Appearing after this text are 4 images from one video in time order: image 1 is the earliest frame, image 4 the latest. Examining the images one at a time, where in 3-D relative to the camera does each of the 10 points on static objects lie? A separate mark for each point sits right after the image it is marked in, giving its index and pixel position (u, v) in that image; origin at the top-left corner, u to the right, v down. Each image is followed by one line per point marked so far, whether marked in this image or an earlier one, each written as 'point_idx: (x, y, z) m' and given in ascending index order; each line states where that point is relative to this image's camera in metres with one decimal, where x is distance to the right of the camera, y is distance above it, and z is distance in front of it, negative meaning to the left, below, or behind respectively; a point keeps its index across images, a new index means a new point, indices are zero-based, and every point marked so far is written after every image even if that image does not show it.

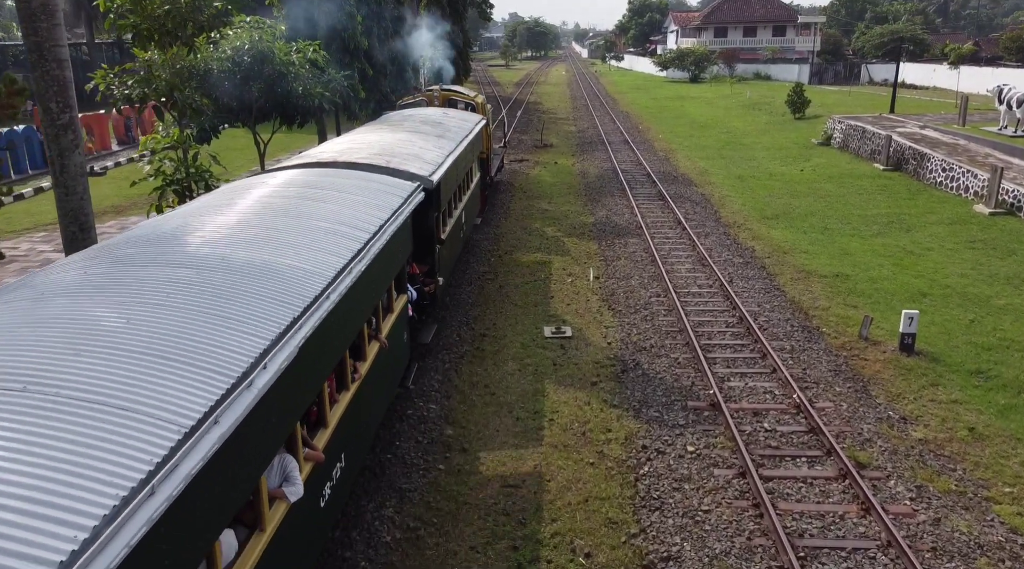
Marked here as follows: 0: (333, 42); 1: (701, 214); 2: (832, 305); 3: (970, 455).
0: (-3.3, +4.5, +15.7) m
1: (+4.1, +1.5, +18.2) m
2: (+4.6, -0.3, +12.1) m
3: (+4.1, -1.5, +7.7) m
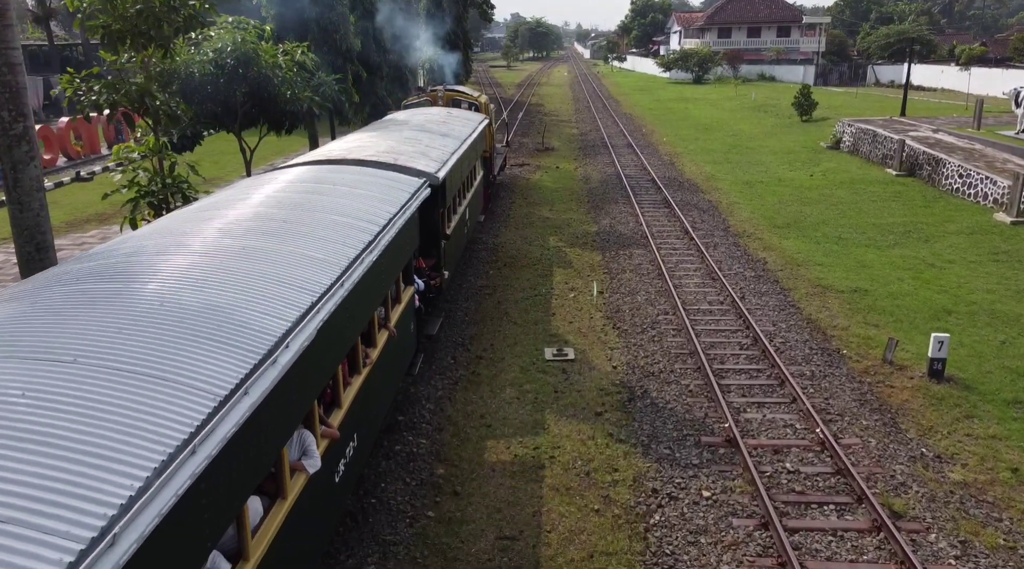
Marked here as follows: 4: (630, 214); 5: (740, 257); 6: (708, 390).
0: (-3.3, +4.3, +15.0) m
1: (+4.1, +1.3, +17.5) m
2: (+4.5, -0.5, +11.3) m
3: (+4.1, -1.8, +6.9) m
4: (+2.6, +1.5, +18.5) m
5: (+4.0, +0.5, +14.8) m
6: (+2.1, -1.1, +9.2) m
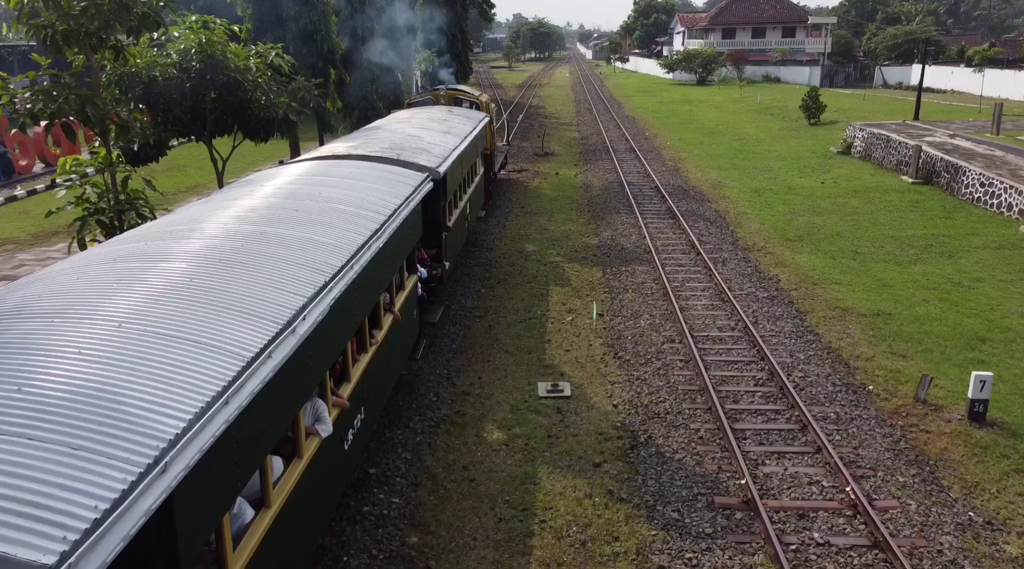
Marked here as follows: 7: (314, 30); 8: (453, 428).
0: (-3.4, +4.0, +14.0) m
1: (+4.0, +0.9, +16.4) m
2: (+4.4, -0.8, +10.3) m
3: (+4.0, -2.1, +5.9) m
4: (+2.5, +1.2, +17.4) m
5: (+3.9, +0.2, +13.8) m
6: (+2.0, -1.4, +8.1) m
7: (-3.3, +4.2, +14.0) m
8: (-0.6, -1.4, +8.6) m
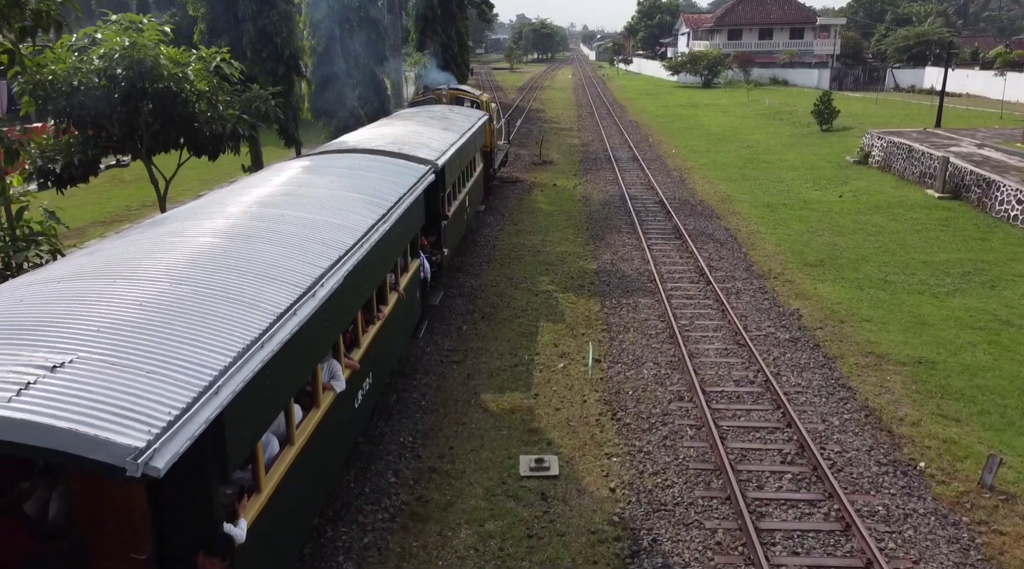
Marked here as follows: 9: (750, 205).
0: (-3.6, +3.5, +12.4) m
1: (+3.8, +0.4, +14.8) m
2: (+4.2, -1.4, +8.6) m
3: (+3.7, -2.6, +4.2) m
4: (+2.3, +0.7, +15.8) m
5: (+3.7, -0.4, +12.2) m
6: (+1.8, -2.0, +6.5) m
7: (-3.4, +3.7, +12.4) m
8: (-0.8, -1.9, +7.0) m
9: (+5.5, +1.8, +19.7) m
